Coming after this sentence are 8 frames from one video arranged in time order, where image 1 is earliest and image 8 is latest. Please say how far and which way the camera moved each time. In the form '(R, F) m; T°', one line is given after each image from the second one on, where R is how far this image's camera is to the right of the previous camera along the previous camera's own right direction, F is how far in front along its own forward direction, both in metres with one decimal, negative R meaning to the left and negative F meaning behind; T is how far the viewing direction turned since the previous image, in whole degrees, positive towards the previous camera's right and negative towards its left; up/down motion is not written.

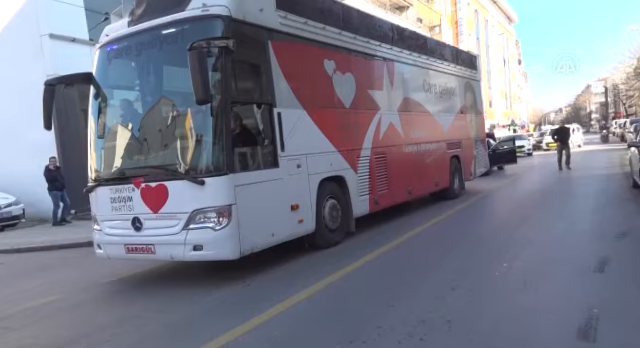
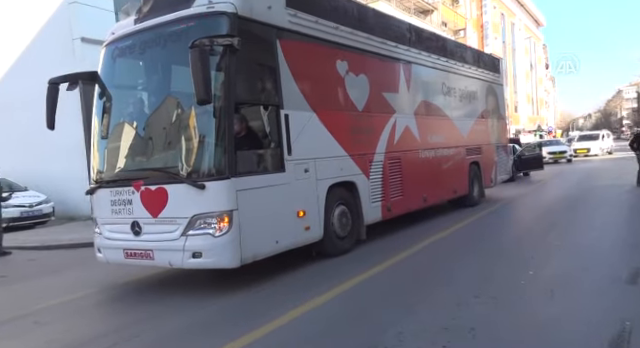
(+0.2, +0.3) m; -3°
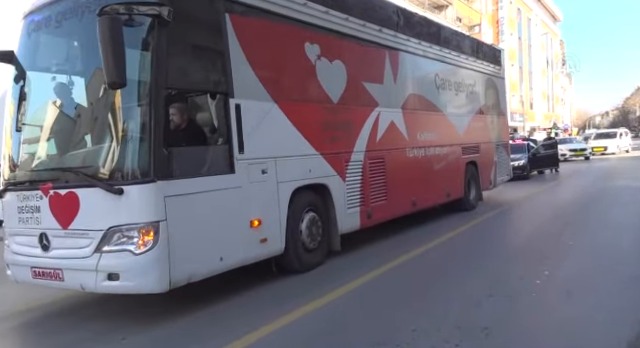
(+0.6, +1.0) m; -1°
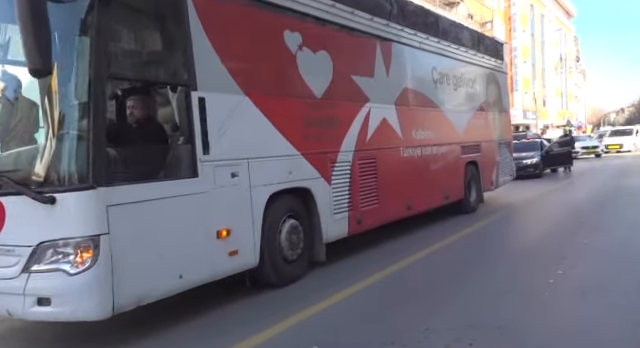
(+0.3, +0.6) m; -1°
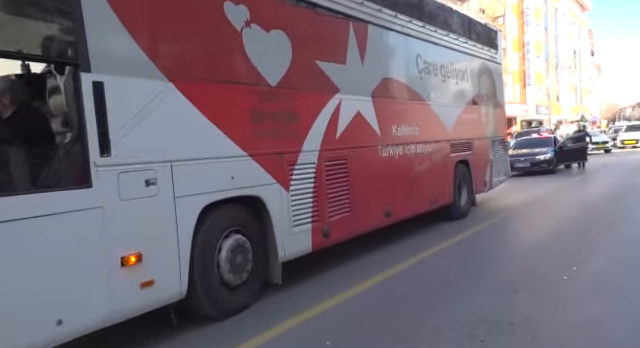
(+0.6, +1.0) m; -1°
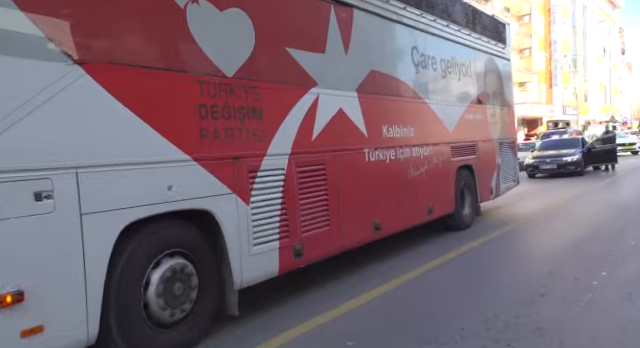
(+0.5, +0.8) m; -3°
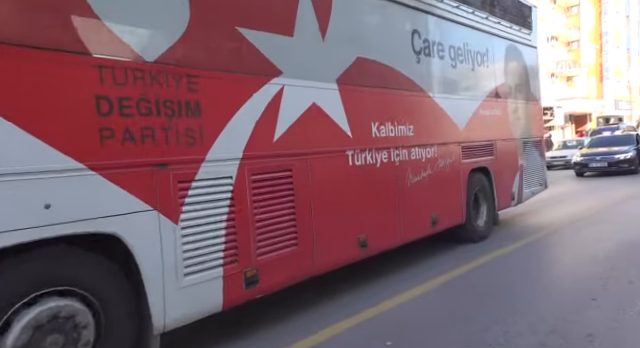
(+0.7, +0.9) m; -5°
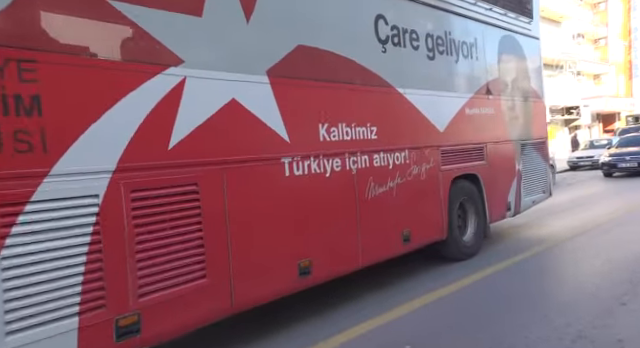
(+0.8, +1.0) m; -3°
